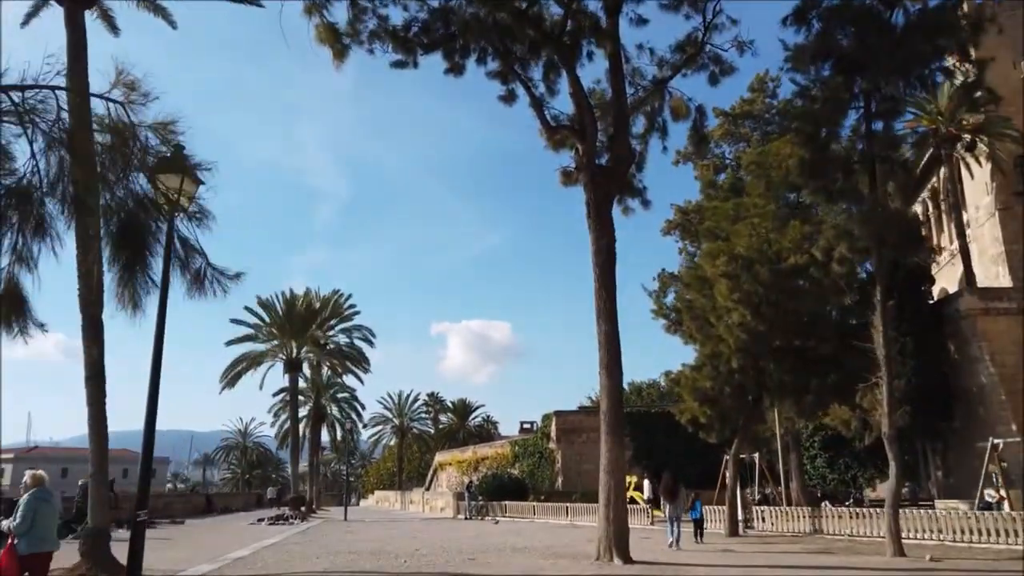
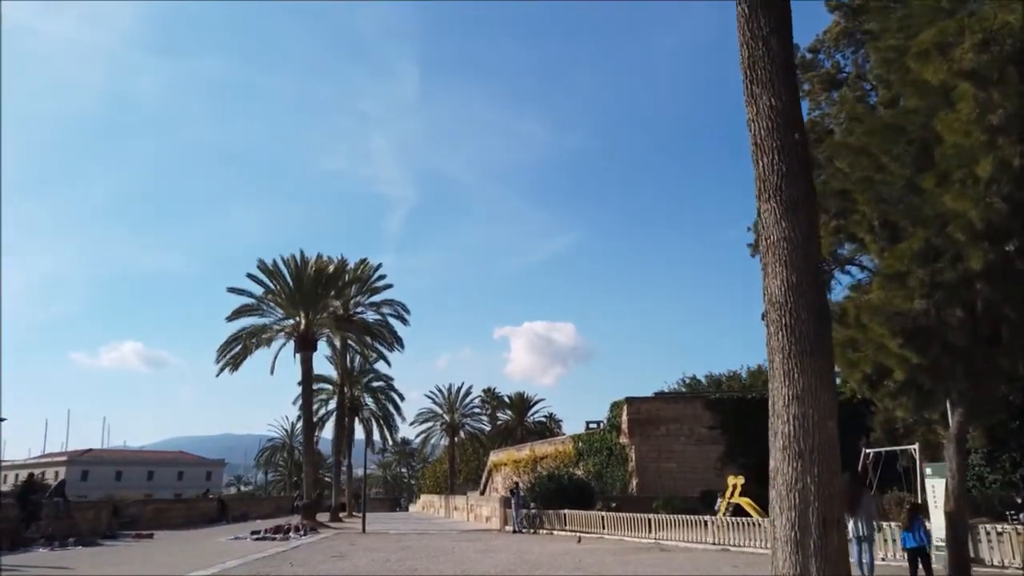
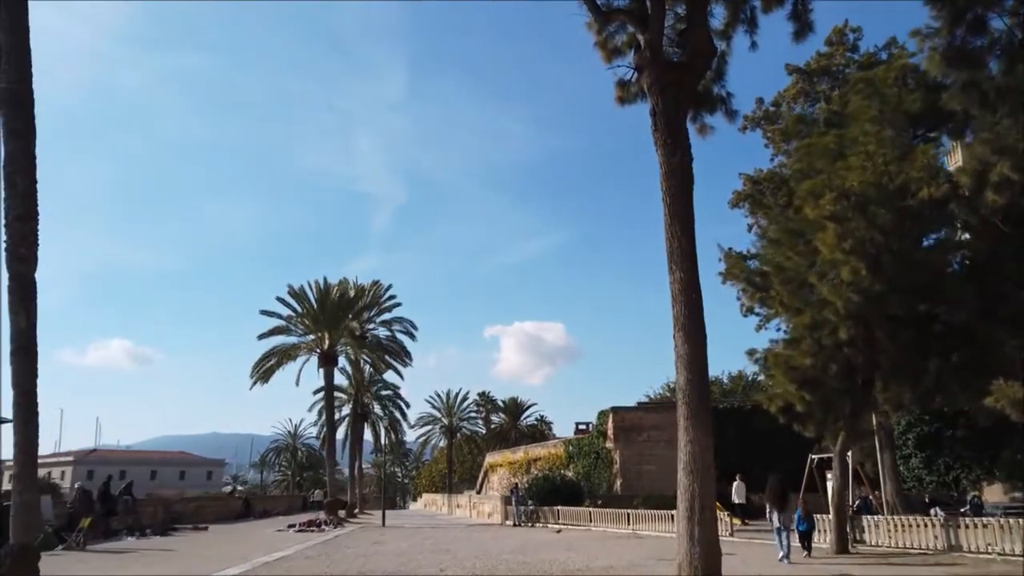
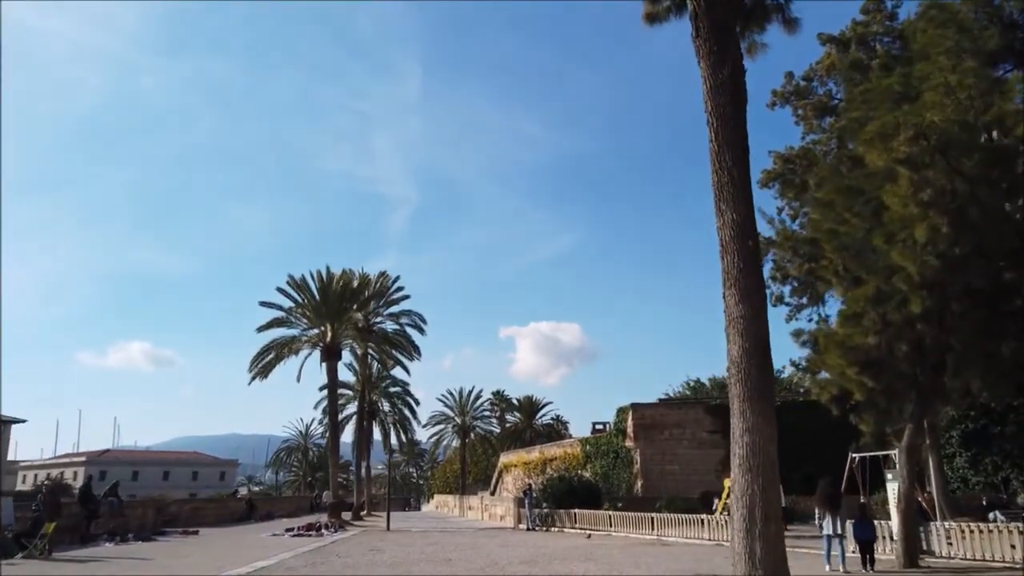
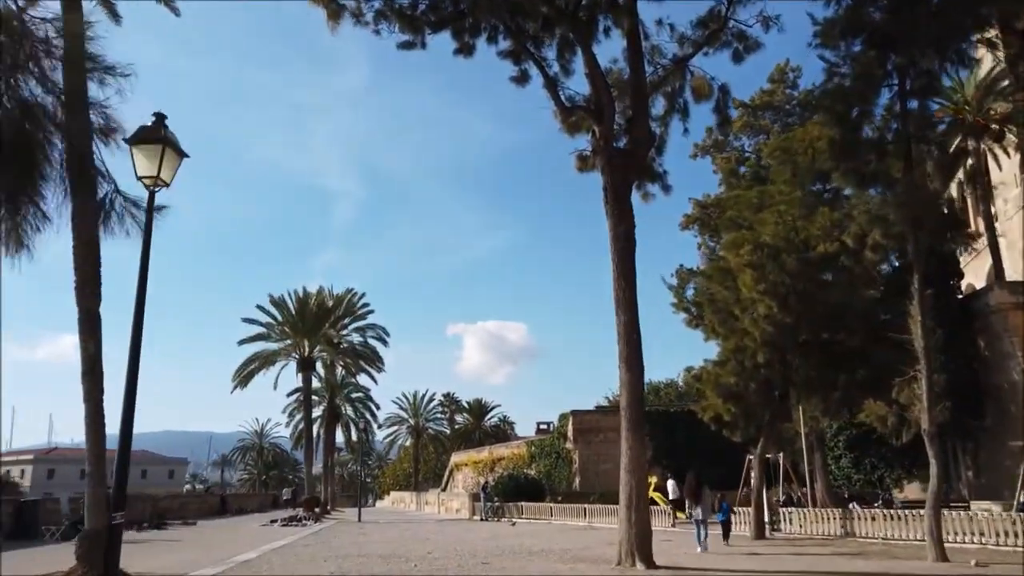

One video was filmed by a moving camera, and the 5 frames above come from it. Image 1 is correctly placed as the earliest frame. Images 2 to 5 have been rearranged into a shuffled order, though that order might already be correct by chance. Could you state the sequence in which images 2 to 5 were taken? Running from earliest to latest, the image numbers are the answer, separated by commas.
5, 3, 4, 2
